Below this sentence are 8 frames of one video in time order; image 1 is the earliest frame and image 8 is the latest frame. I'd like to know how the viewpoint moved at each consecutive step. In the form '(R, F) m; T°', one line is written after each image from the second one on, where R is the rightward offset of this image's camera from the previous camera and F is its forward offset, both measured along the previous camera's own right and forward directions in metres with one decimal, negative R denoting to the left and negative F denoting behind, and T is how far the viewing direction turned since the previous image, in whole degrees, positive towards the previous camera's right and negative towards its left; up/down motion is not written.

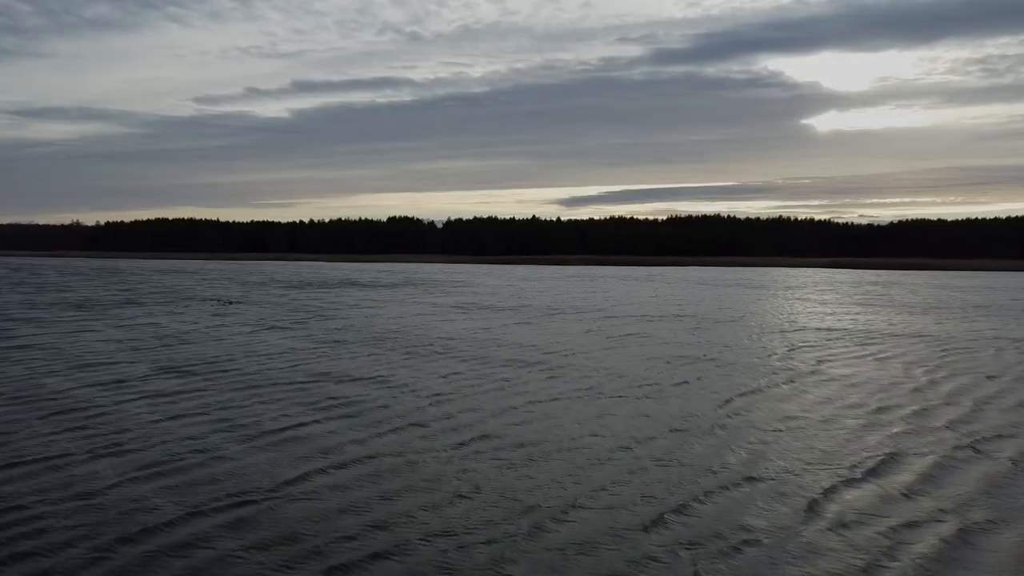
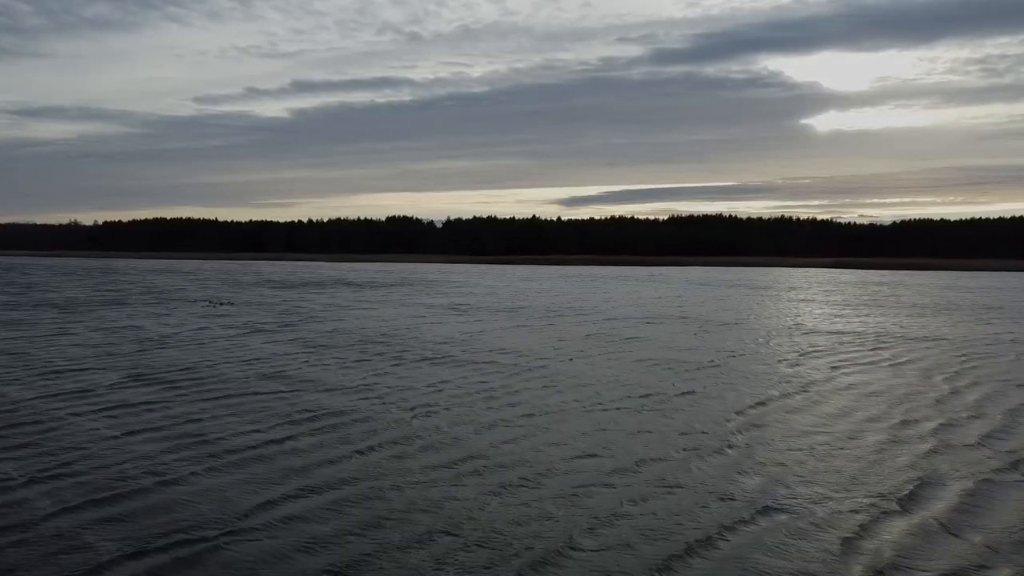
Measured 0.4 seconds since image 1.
(-0.5, -2.0) m; 0°
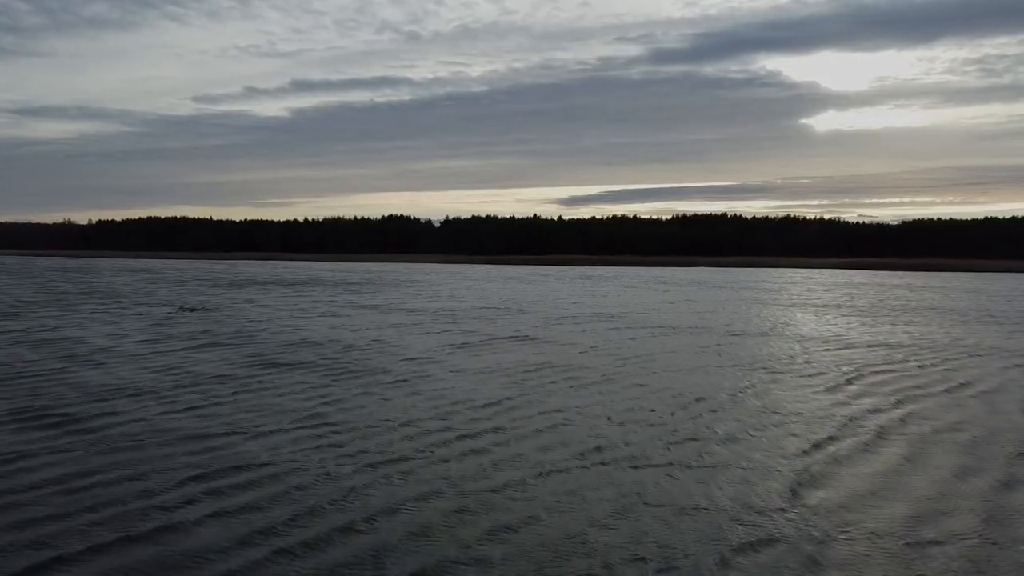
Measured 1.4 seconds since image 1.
(+0.2, +2.2) m; 0°
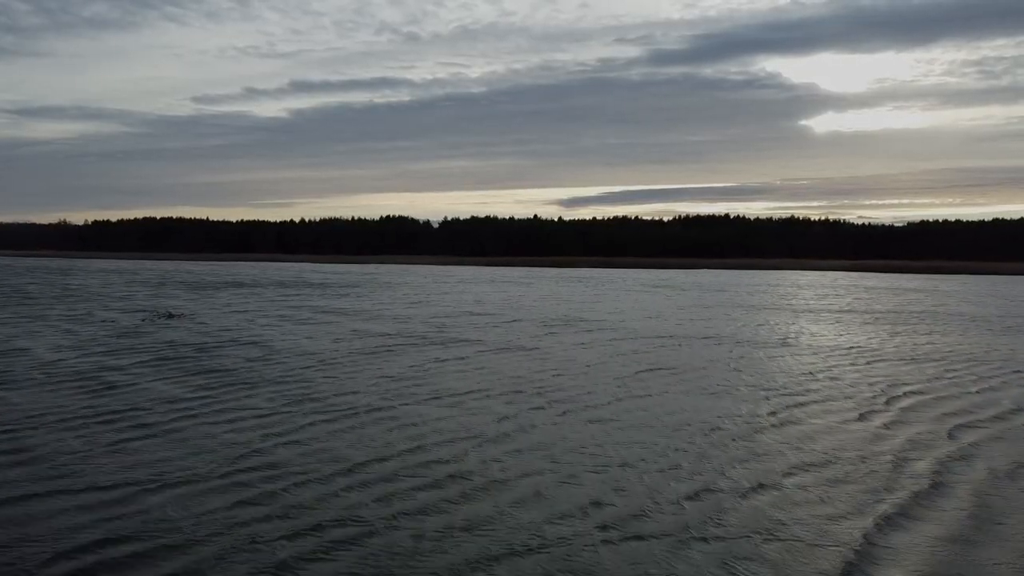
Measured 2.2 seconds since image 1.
(+0.1, +1.5) m; 0°
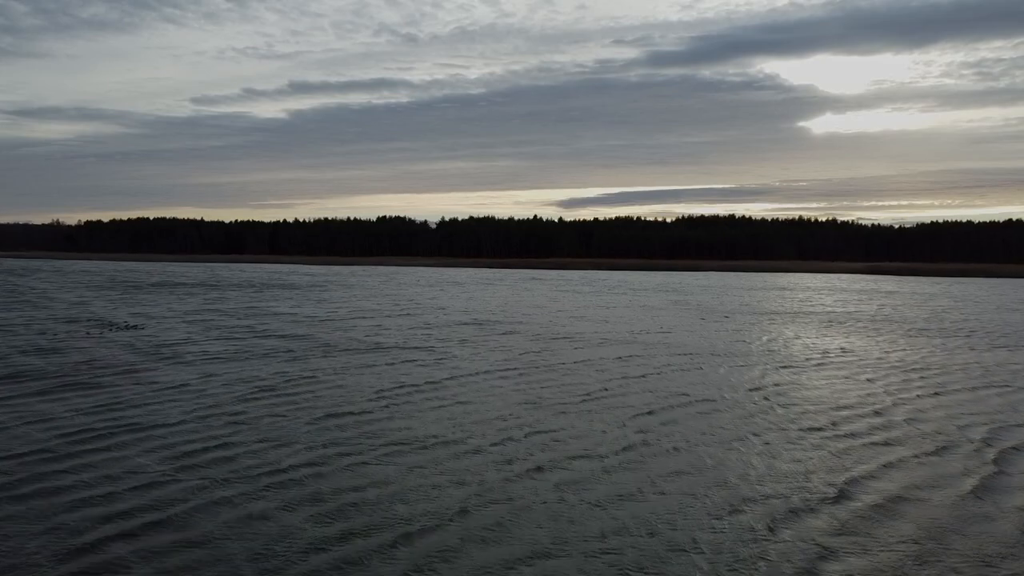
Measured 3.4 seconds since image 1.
(+0.1, +2.6) m; 0°
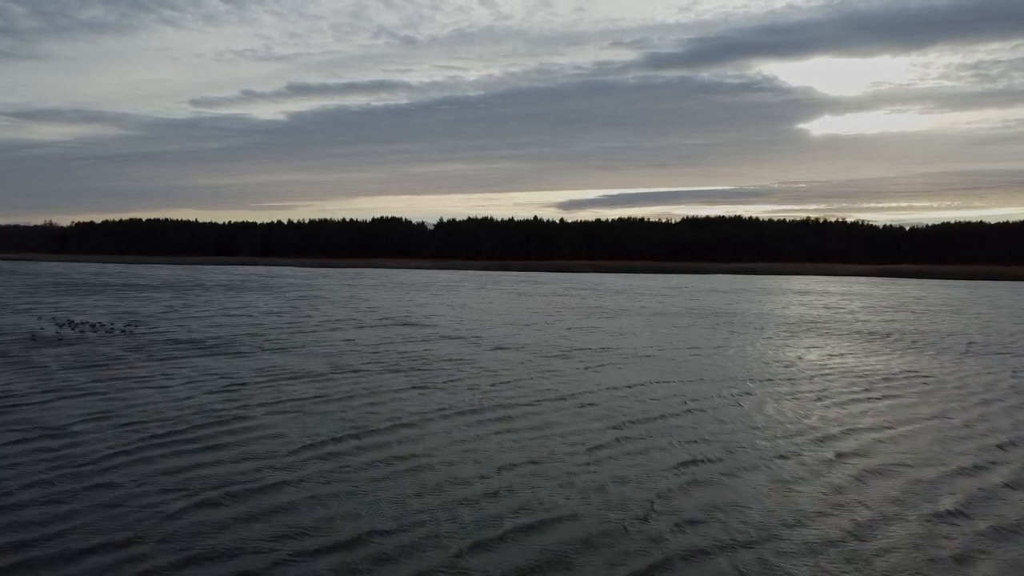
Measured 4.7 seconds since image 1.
(+0.1, +2.9) m; 0°
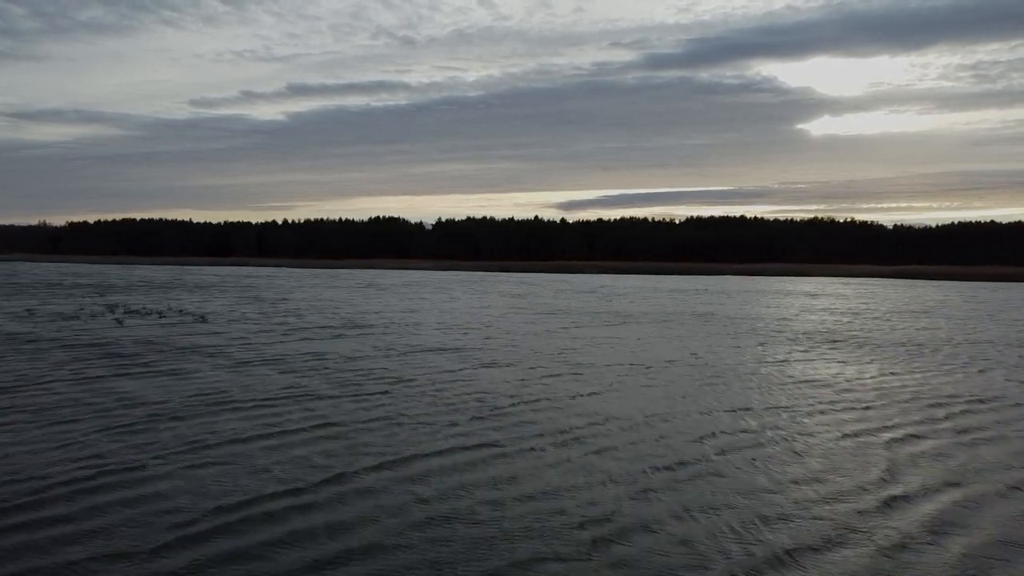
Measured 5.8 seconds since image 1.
(+0.1, +2.4) m; 0°
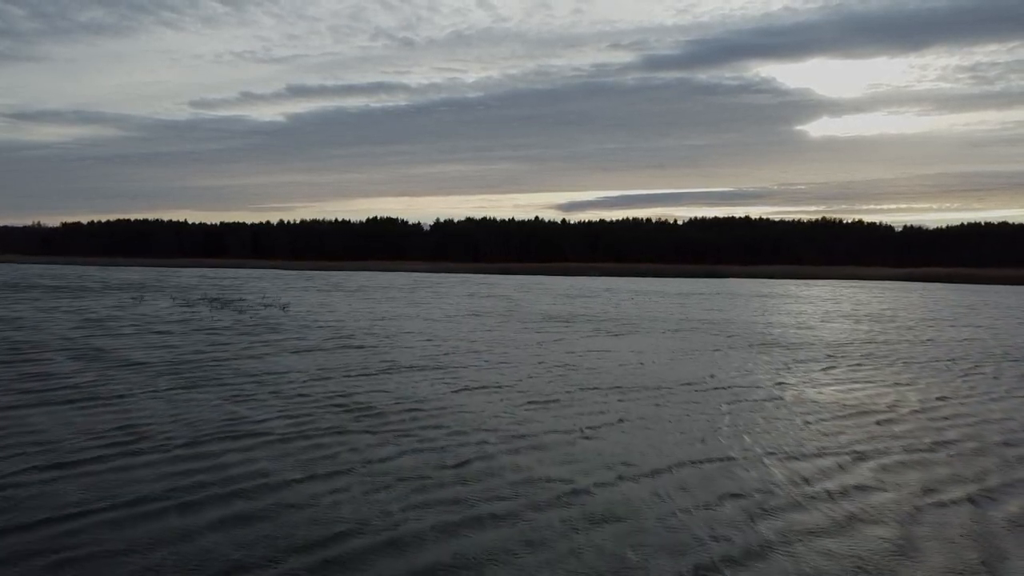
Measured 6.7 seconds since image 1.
(+0.1, +2.2) m; 0°
